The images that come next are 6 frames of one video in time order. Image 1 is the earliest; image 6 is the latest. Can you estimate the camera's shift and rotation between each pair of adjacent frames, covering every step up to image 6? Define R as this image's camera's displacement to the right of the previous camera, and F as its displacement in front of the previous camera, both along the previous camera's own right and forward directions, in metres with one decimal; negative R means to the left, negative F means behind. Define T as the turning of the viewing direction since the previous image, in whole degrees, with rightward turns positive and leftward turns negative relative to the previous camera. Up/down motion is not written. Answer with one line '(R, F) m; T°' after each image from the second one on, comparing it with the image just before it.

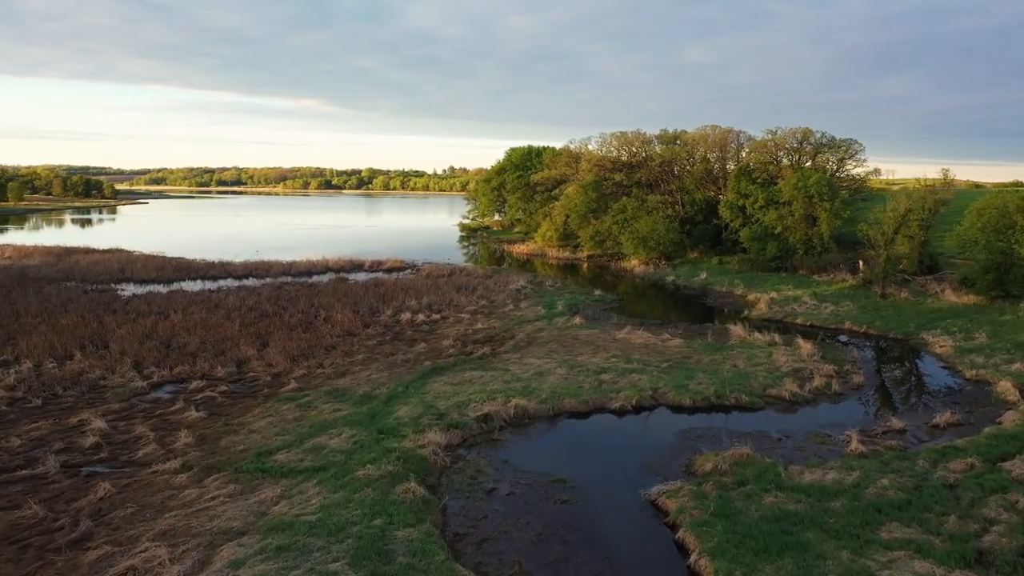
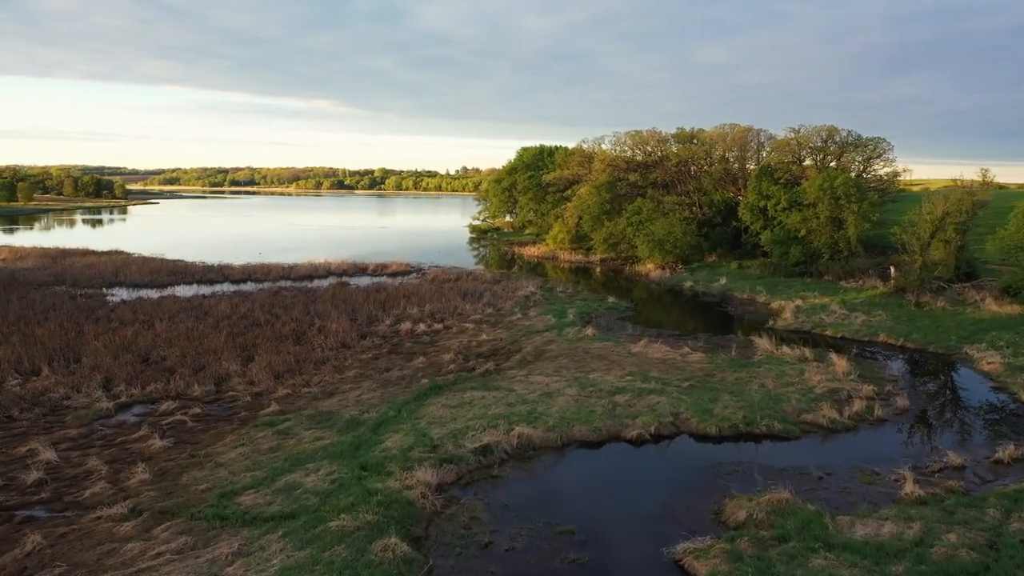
(+0.2, +1.7) m; -1°
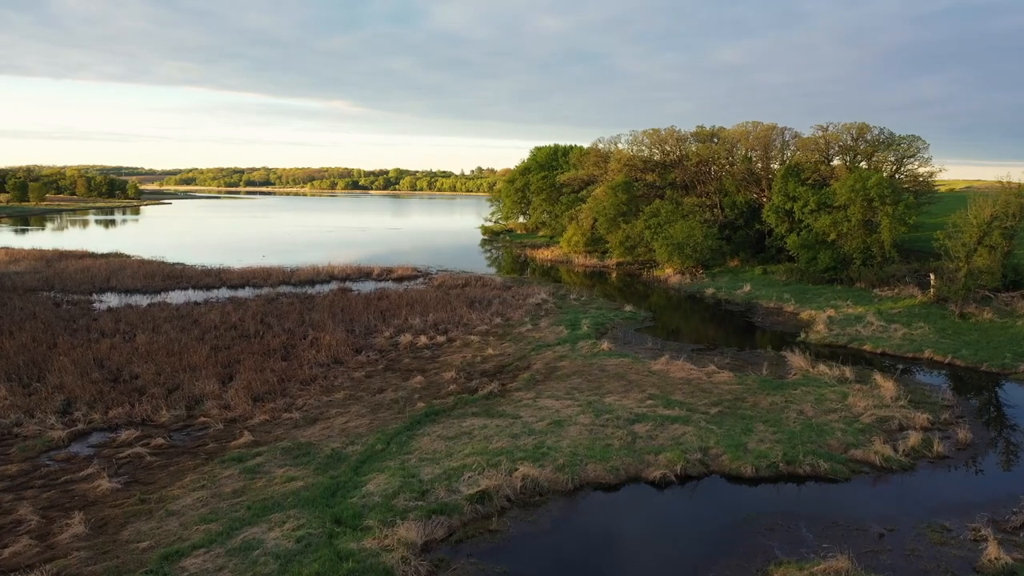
(+0.2, +1.9) m; -1°
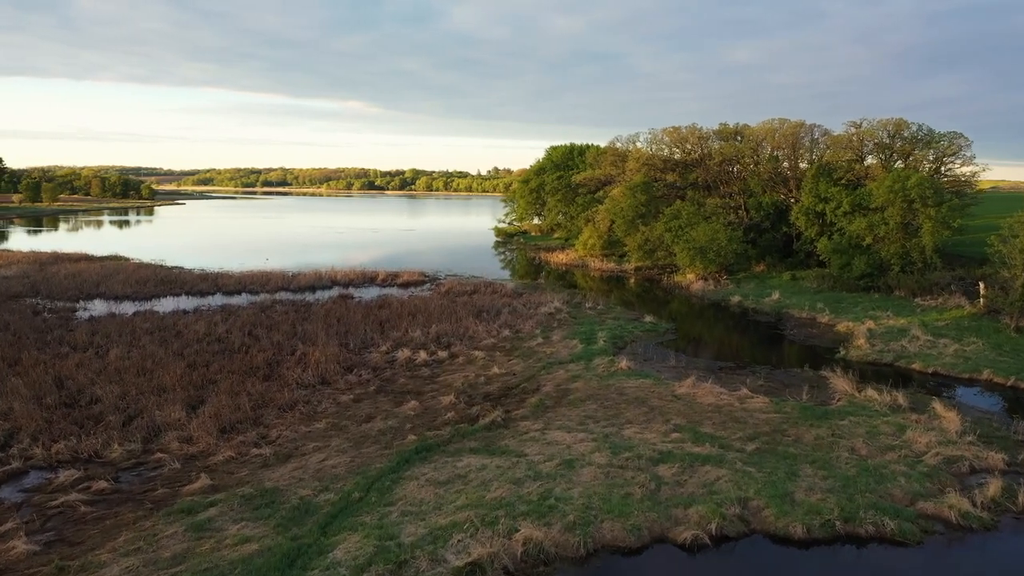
(+0.3, +2.1) m; -2°
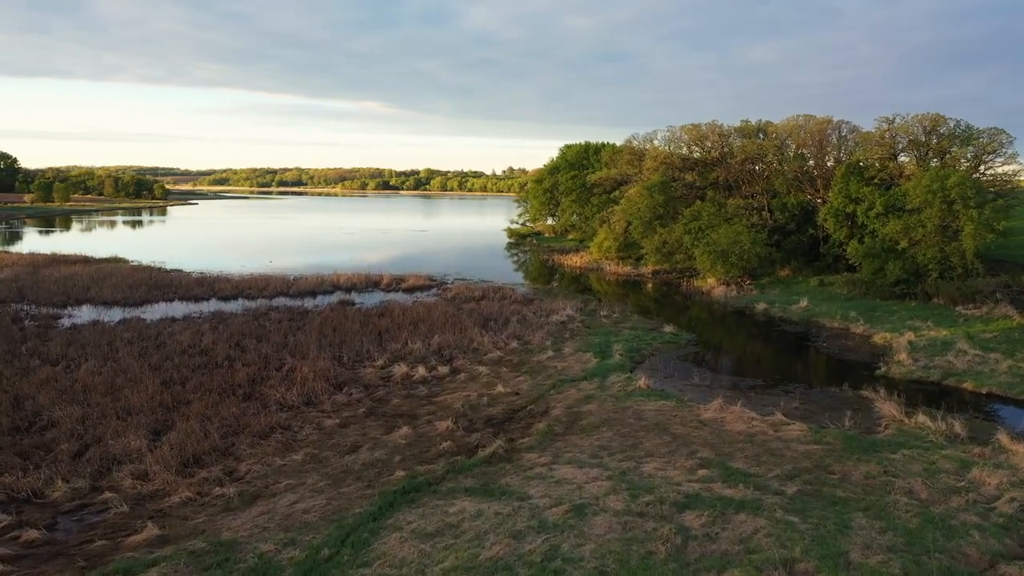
(+0.2, +1.8) m; -1°
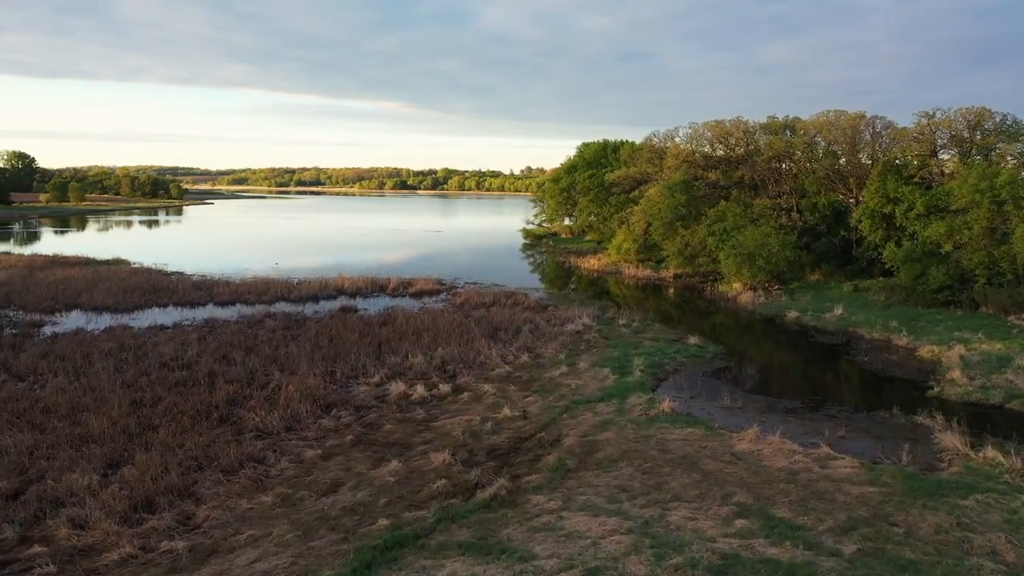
(+0.2, +1.8) m; -2°
